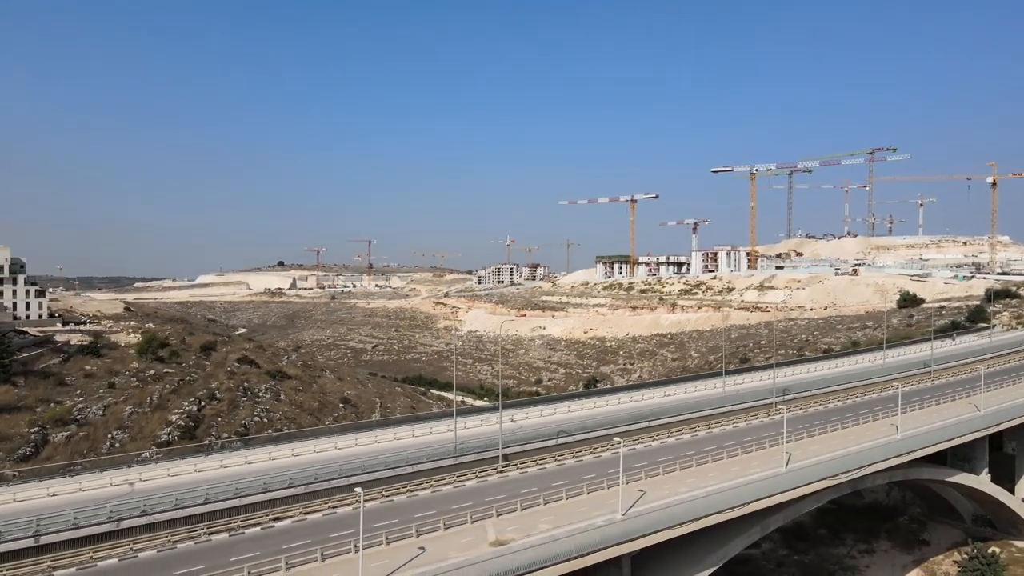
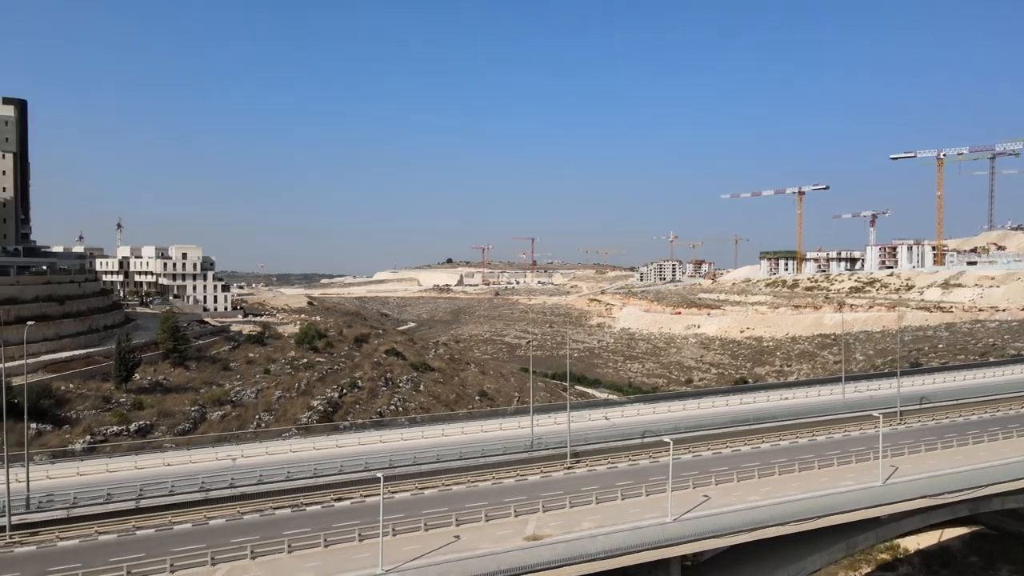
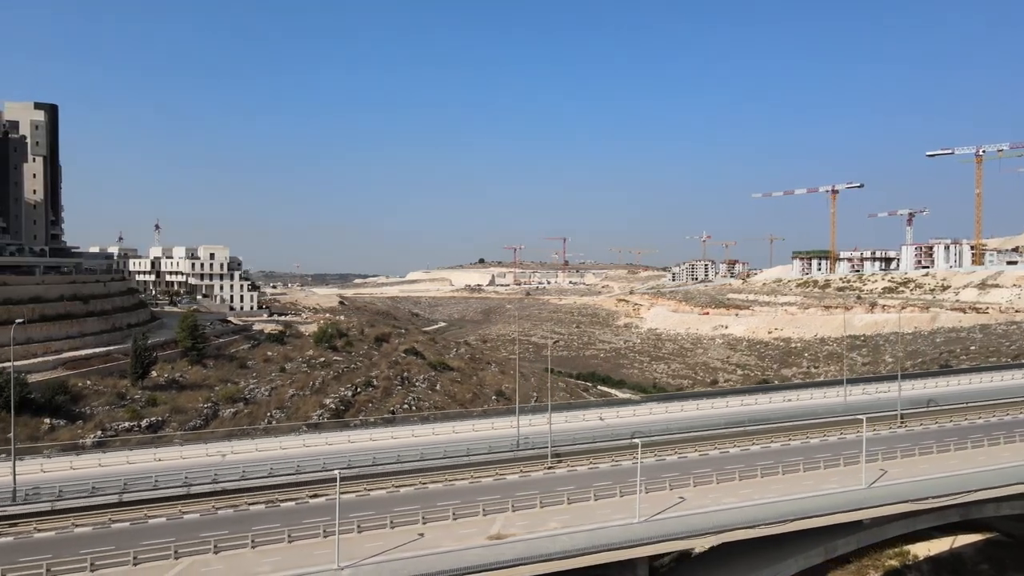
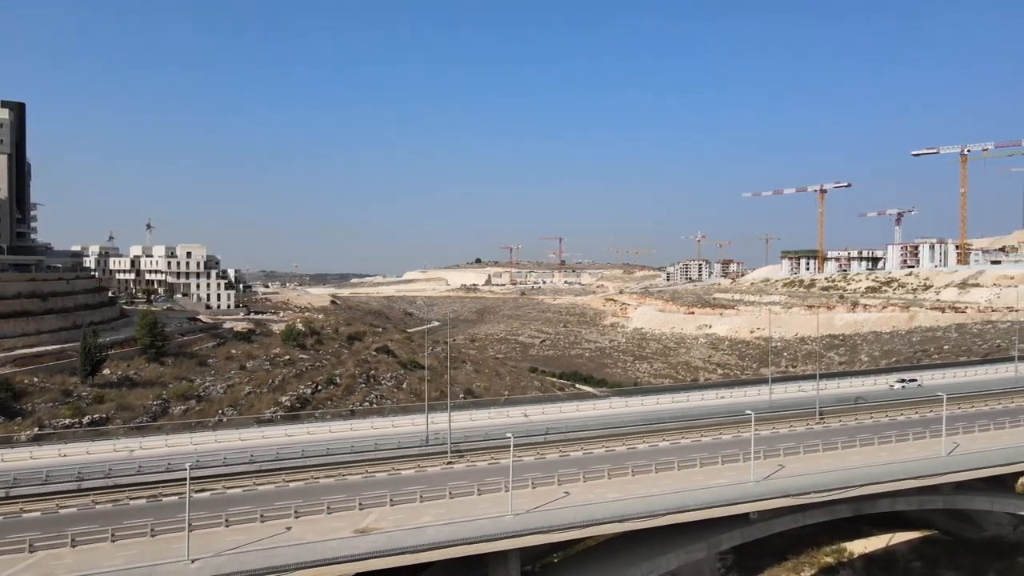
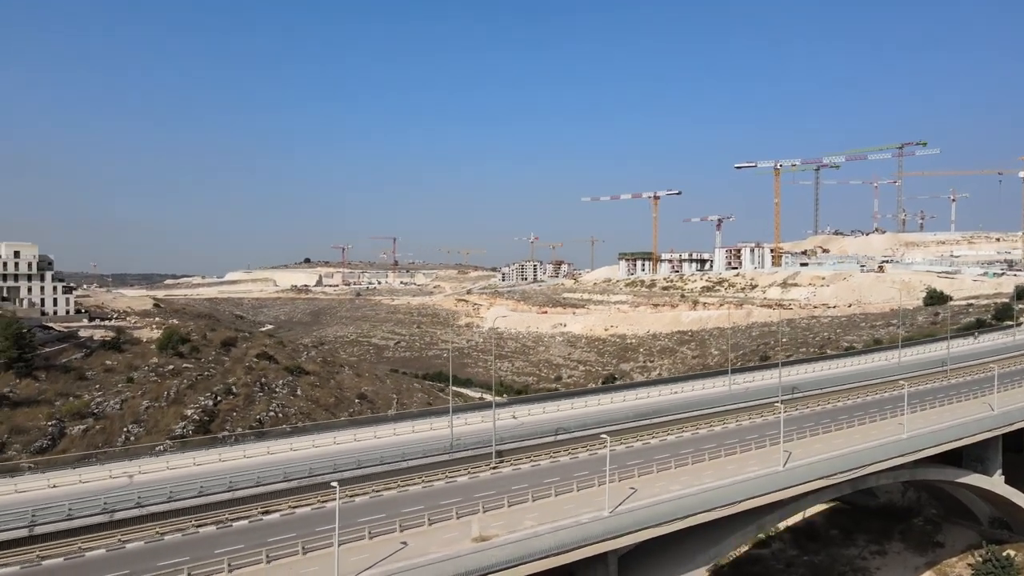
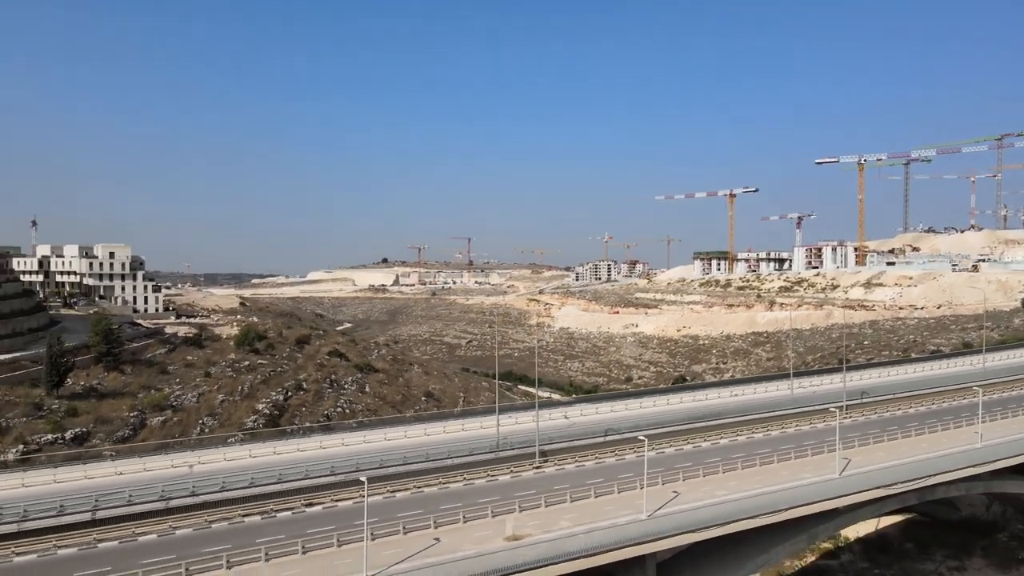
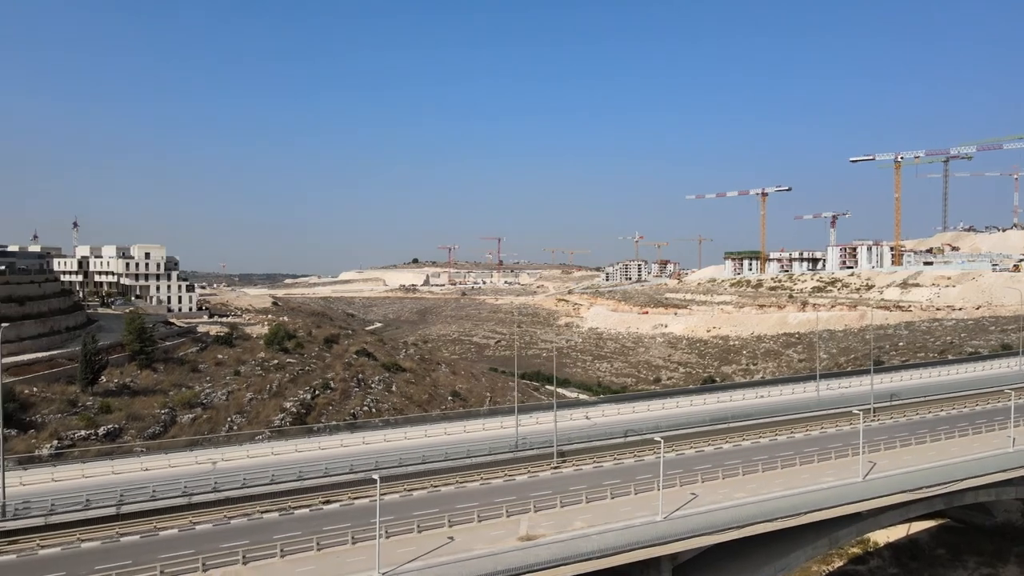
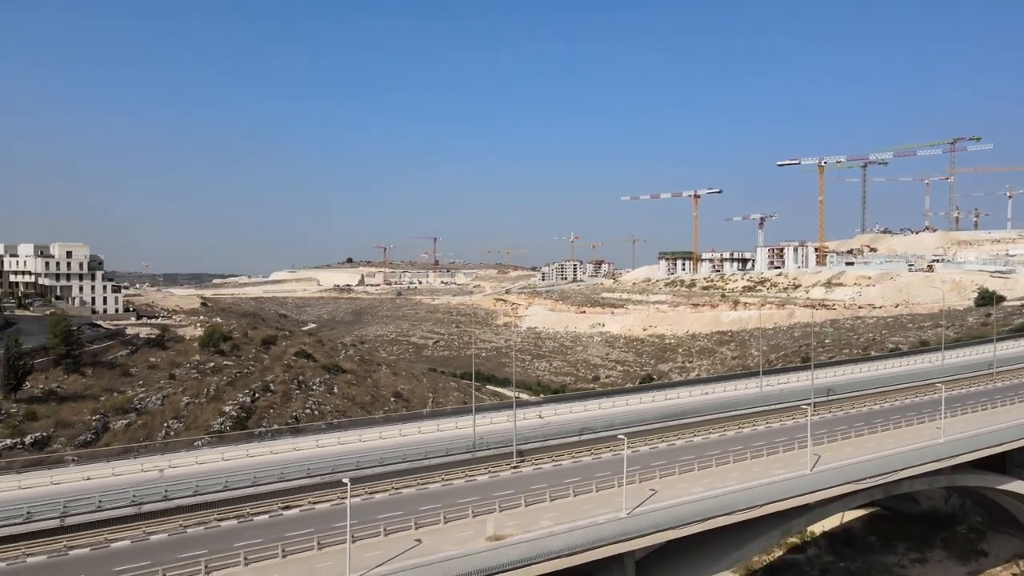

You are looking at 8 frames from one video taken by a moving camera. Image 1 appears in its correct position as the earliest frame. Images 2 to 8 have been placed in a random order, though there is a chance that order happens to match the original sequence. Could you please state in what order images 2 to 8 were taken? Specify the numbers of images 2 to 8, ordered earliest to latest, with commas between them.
5, 8, 6, 7, 2, 3, 4
